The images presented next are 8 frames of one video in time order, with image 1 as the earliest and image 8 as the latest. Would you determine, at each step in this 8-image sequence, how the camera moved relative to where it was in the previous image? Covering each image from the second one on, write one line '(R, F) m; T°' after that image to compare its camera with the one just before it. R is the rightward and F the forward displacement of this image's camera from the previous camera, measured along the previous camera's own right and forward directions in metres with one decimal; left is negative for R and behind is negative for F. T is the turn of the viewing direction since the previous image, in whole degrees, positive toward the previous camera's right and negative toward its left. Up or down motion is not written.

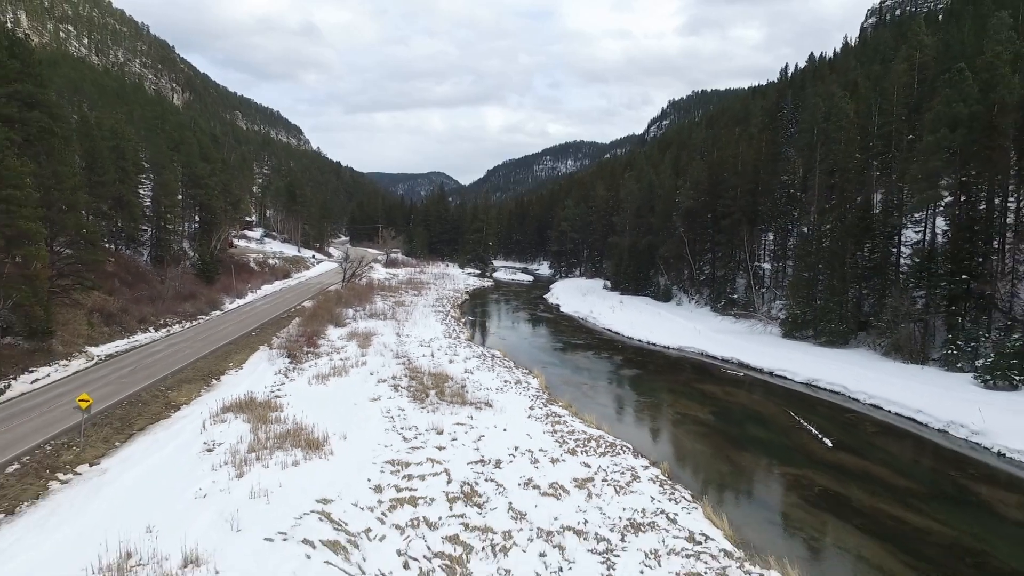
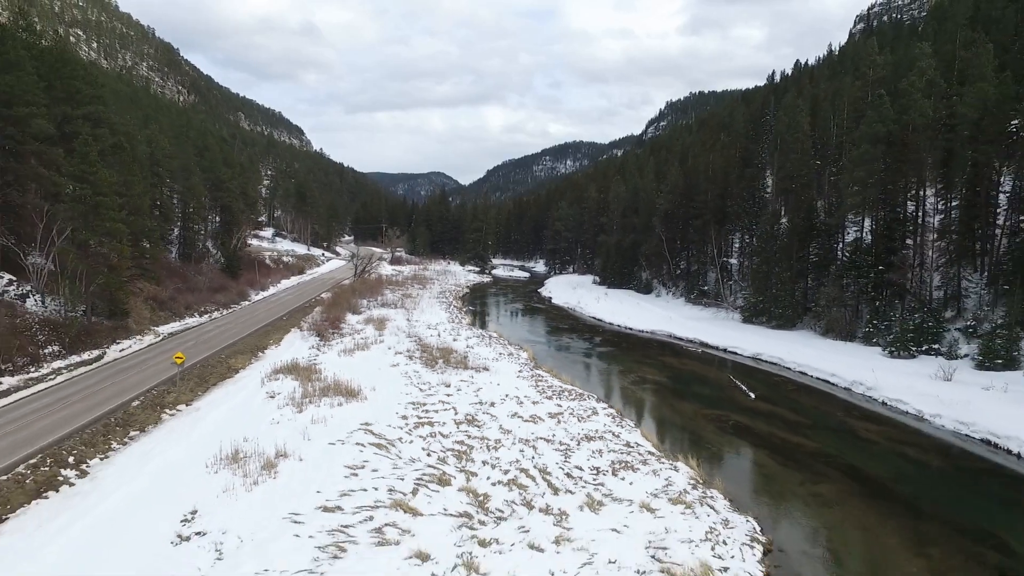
(+0.2, -3.7) m; 0°
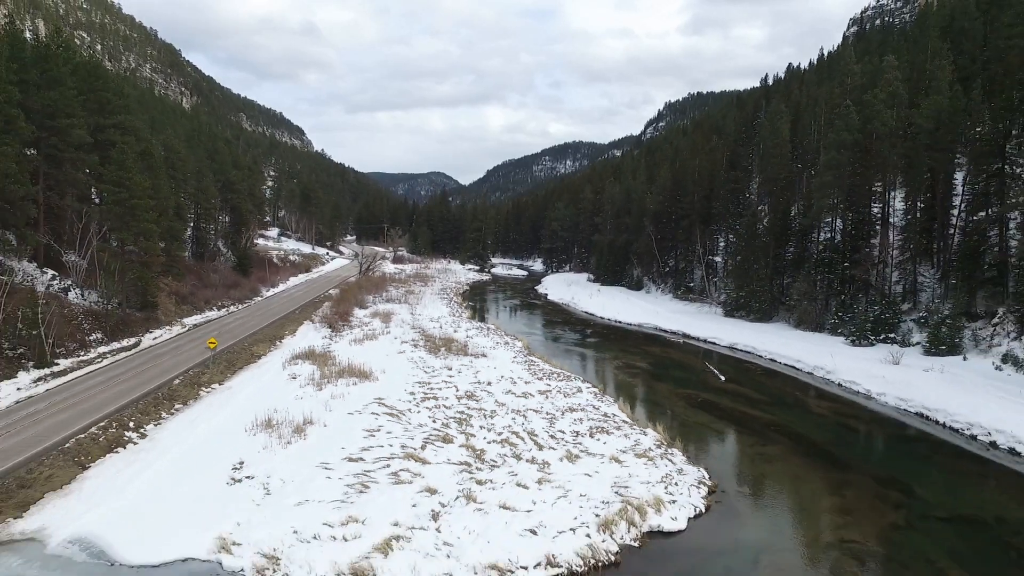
(+0.2, -2.0) m; 0°
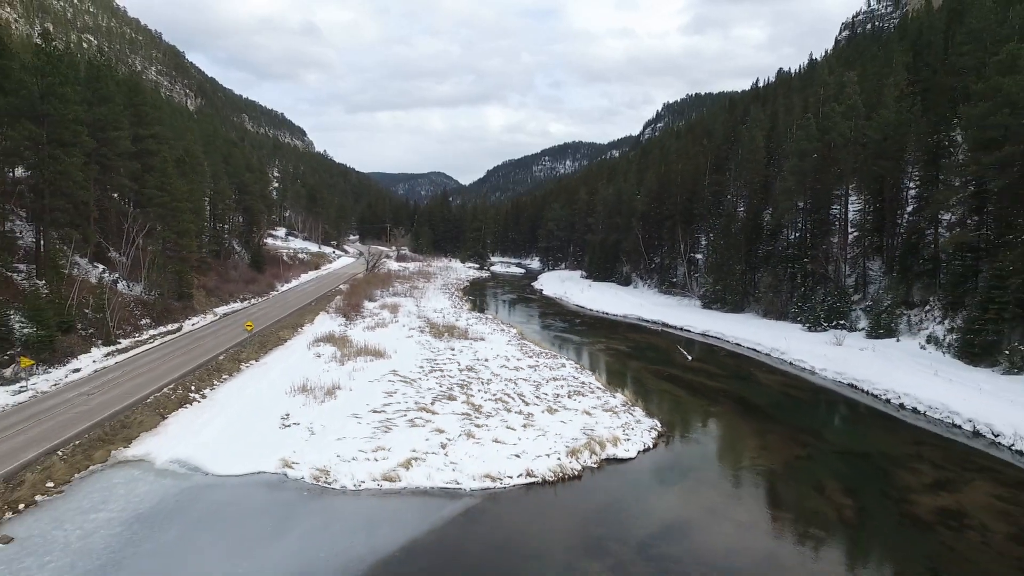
(+0.2, -2.9) m; 0°
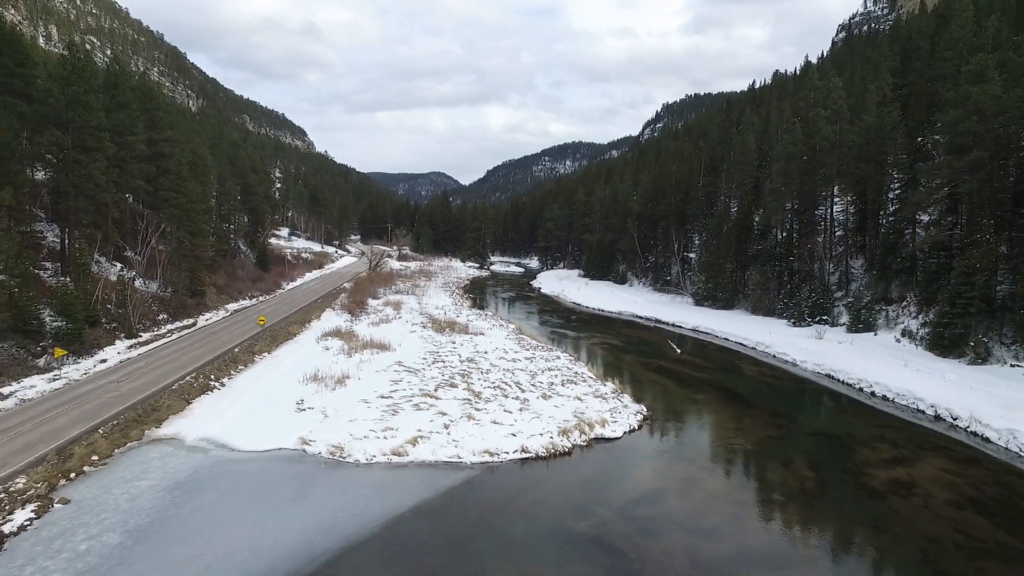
(+0.1, -1.2) m; 0°
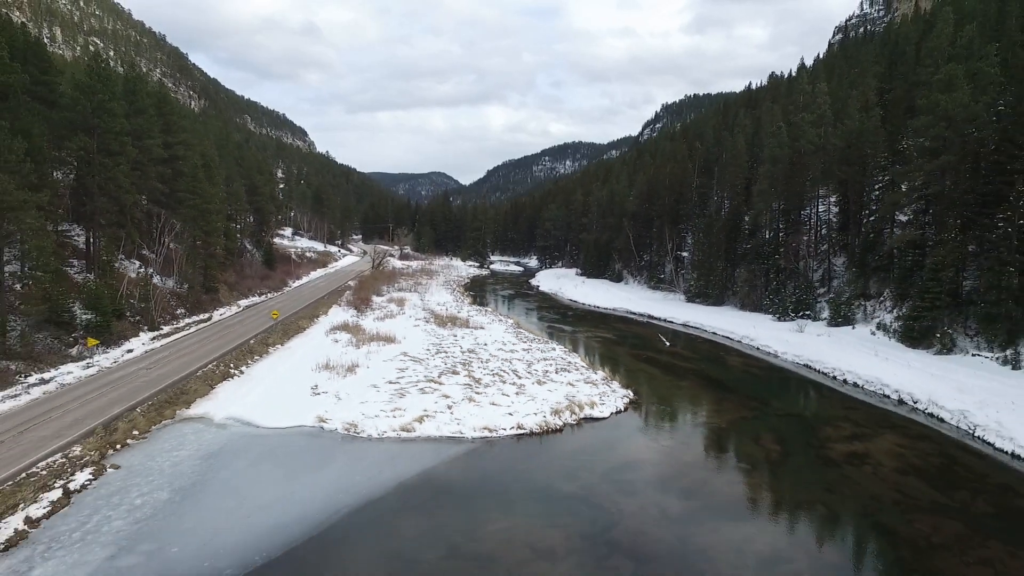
(+0.1, -1.4) m; 0°
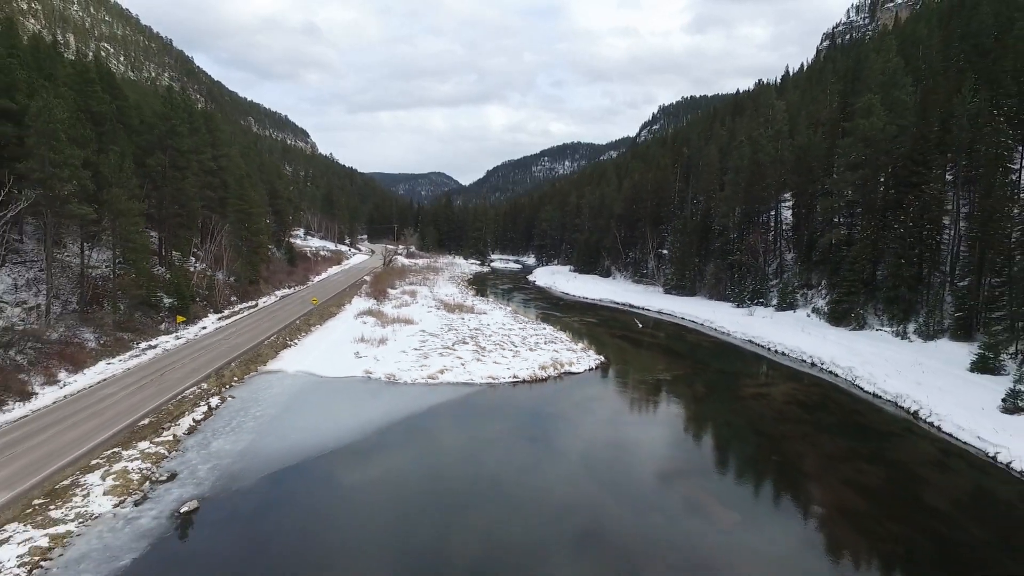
(+0.1, -4.8) m; 0°
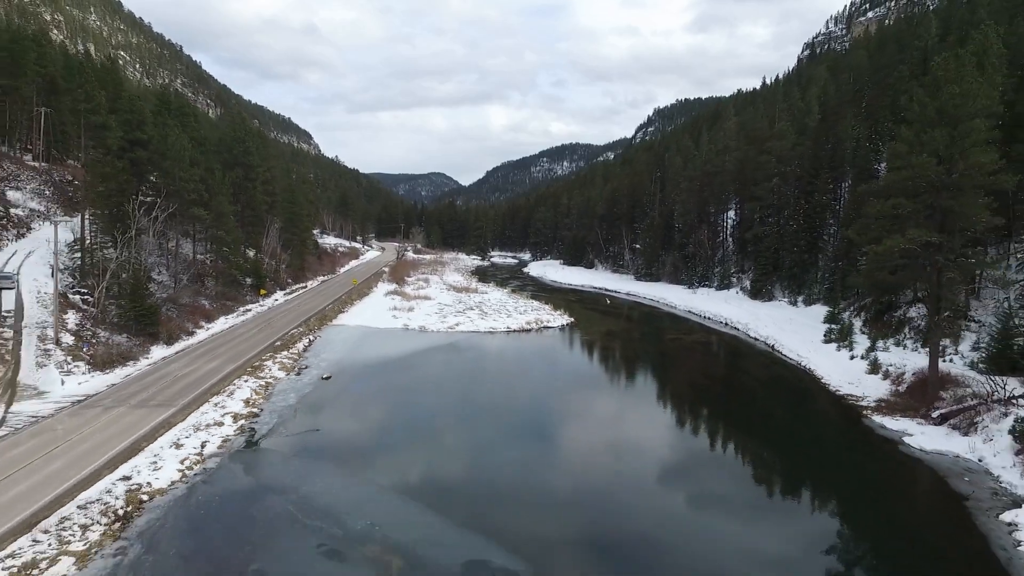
(+0.3, -8.0) m; 0°
